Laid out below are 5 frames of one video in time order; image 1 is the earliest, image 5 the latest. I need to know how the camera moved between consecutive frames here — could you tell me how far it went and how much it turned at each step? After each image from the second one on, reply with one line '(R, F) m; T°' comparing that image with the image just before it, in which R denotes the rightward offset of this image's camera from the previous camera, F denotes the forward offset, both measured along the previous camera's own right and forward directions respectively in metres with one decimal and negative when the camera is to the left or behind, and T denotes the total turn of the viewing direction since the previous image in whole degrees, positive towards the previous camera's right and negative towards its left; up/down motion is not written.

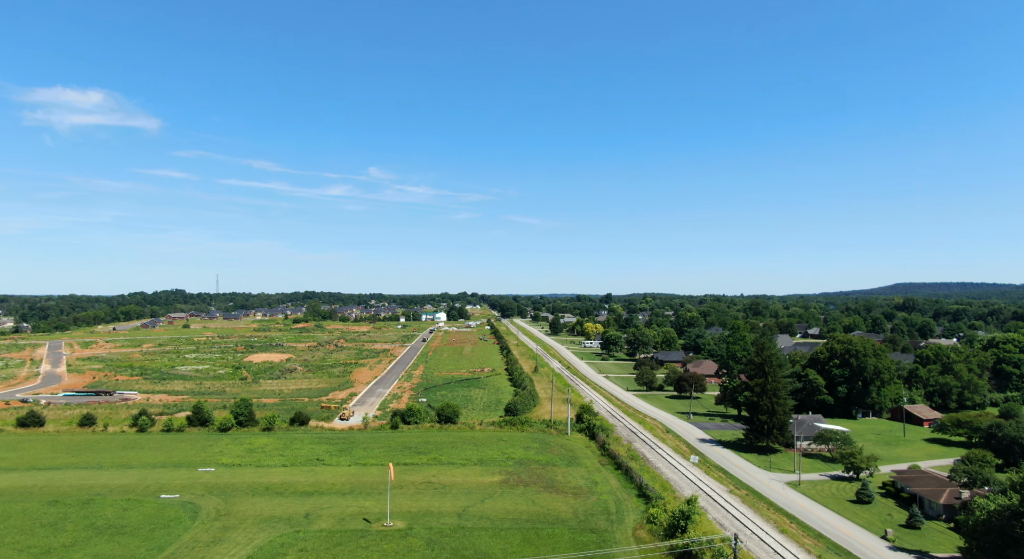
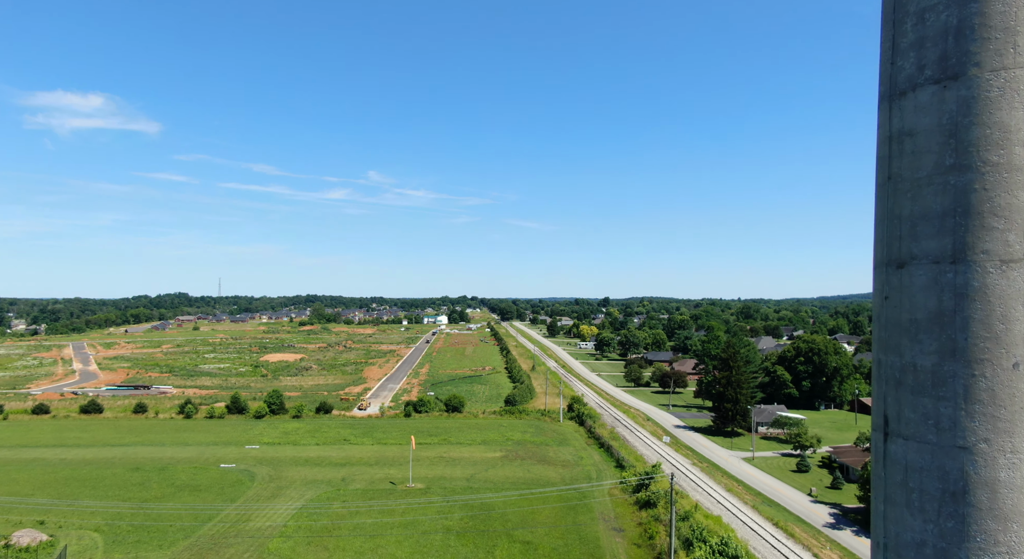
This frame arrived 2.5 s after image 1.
(0.0, -7.4) m; 0°
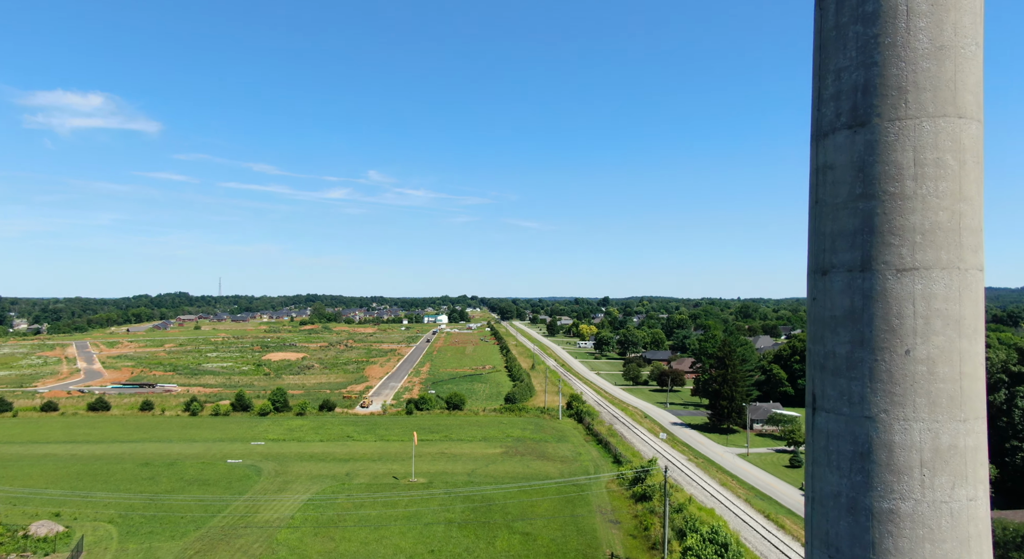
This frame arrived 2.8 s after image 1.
(0.0, -1.1) m; 0°
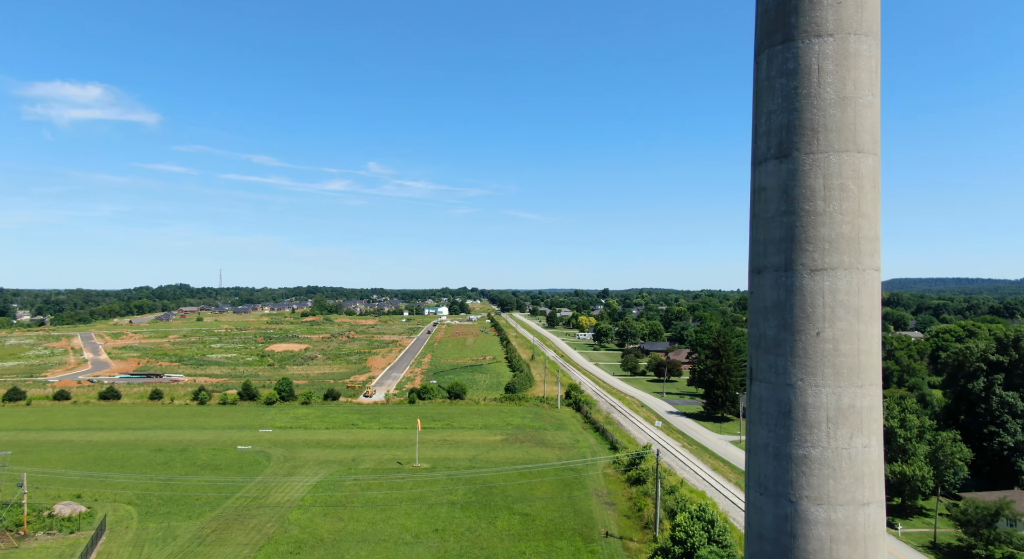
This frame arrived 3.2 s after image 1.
(0.0, -1.4) m; 0°
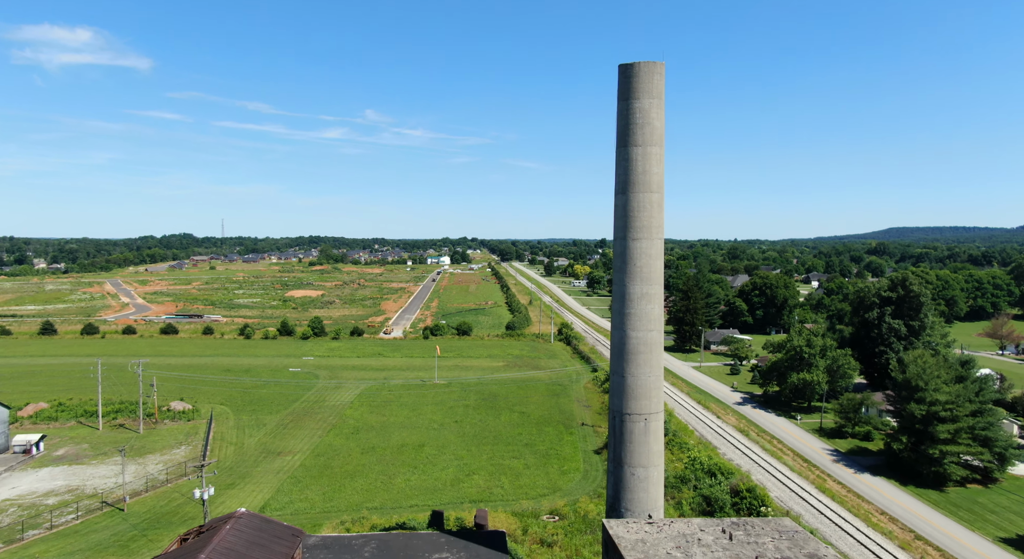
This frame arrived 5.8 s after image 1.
(-0.1, -9.7) m; 0°
